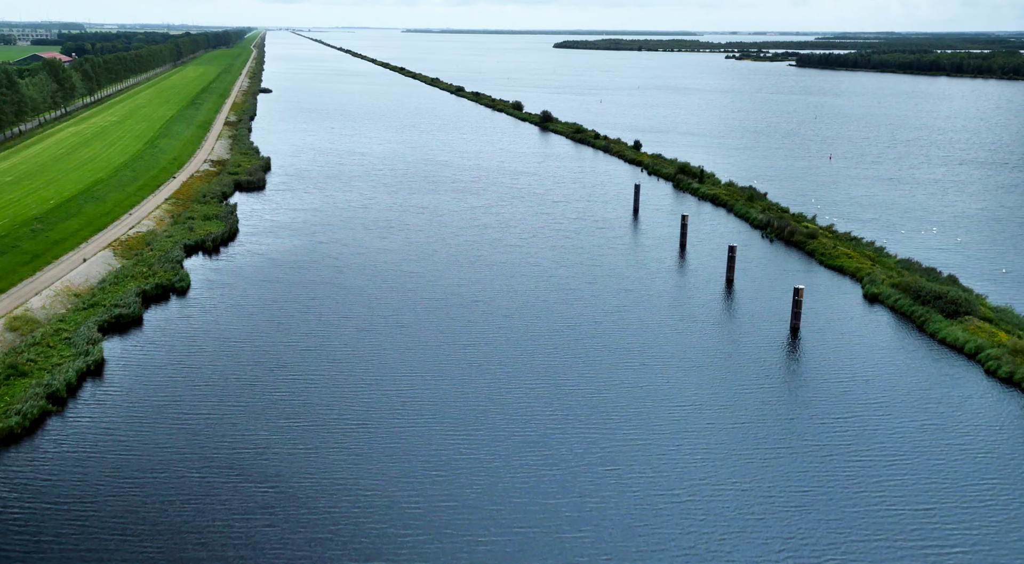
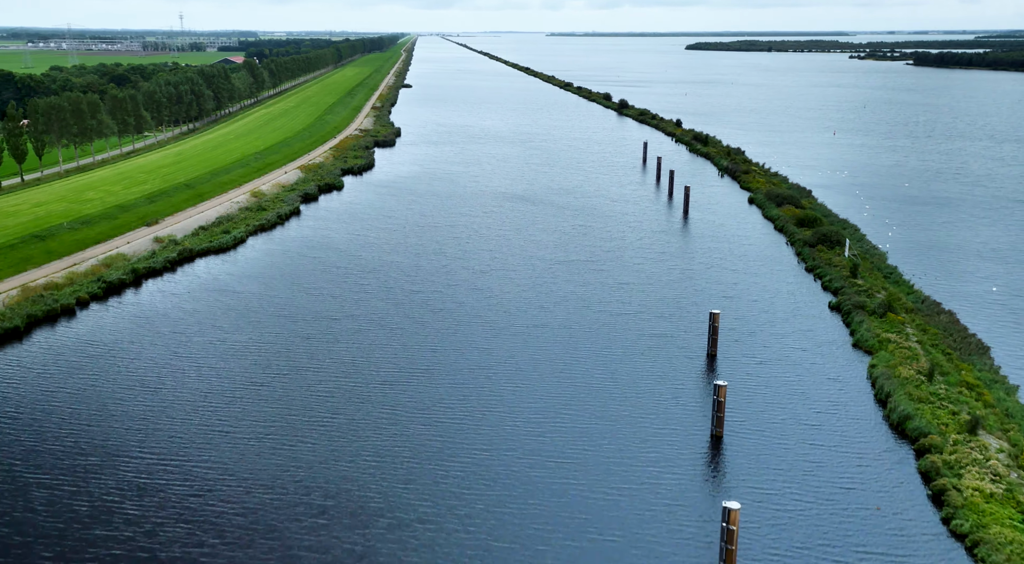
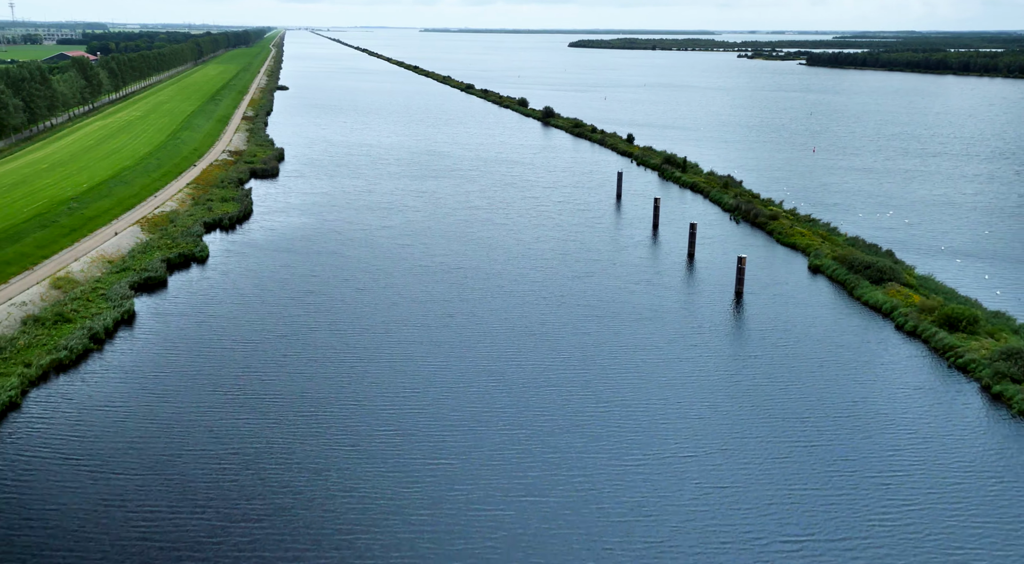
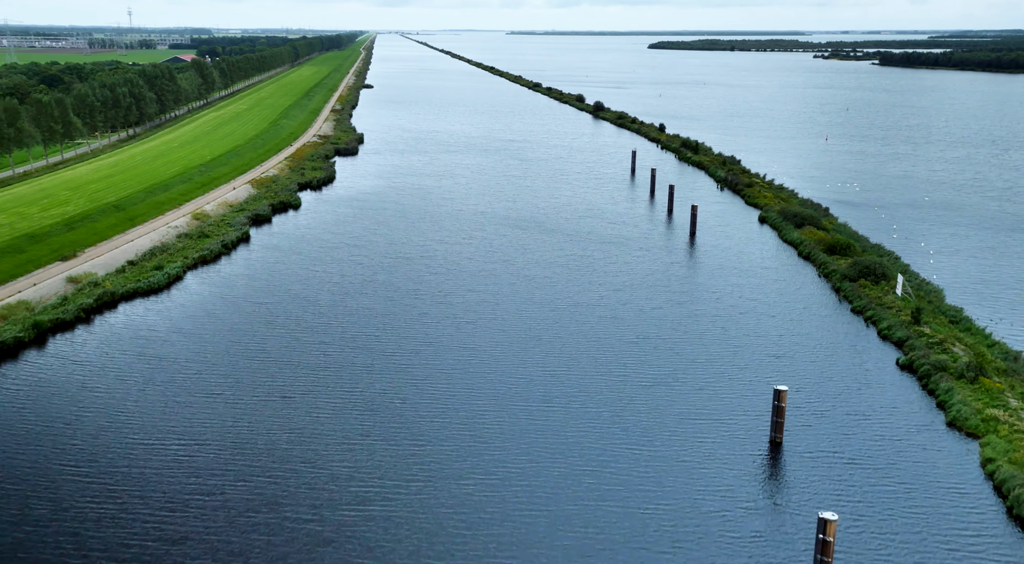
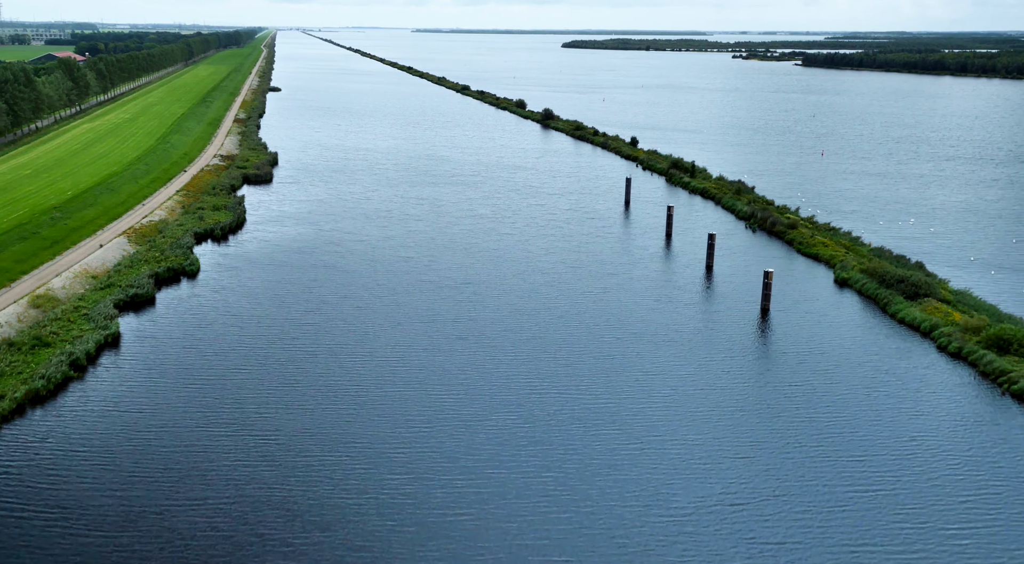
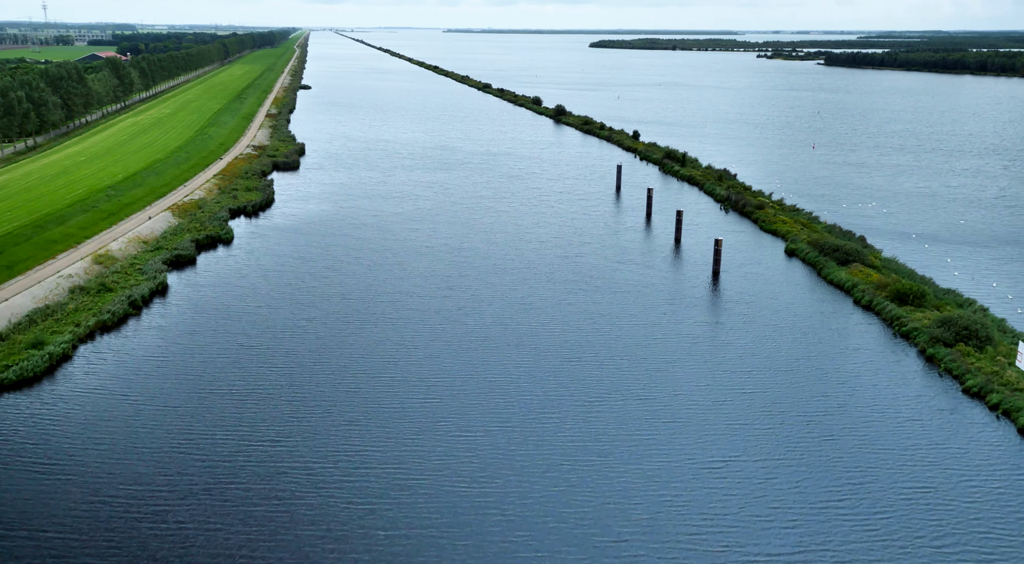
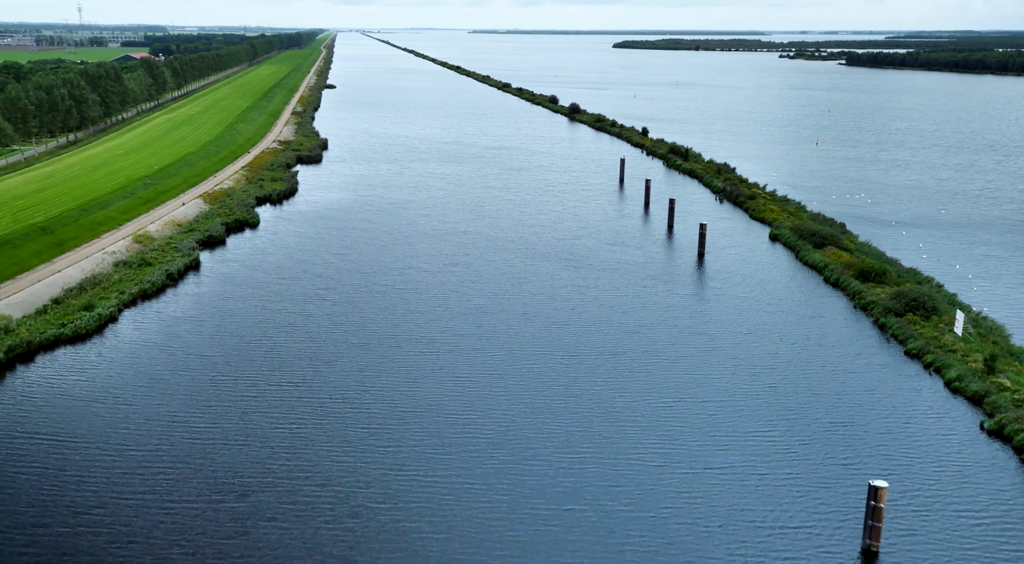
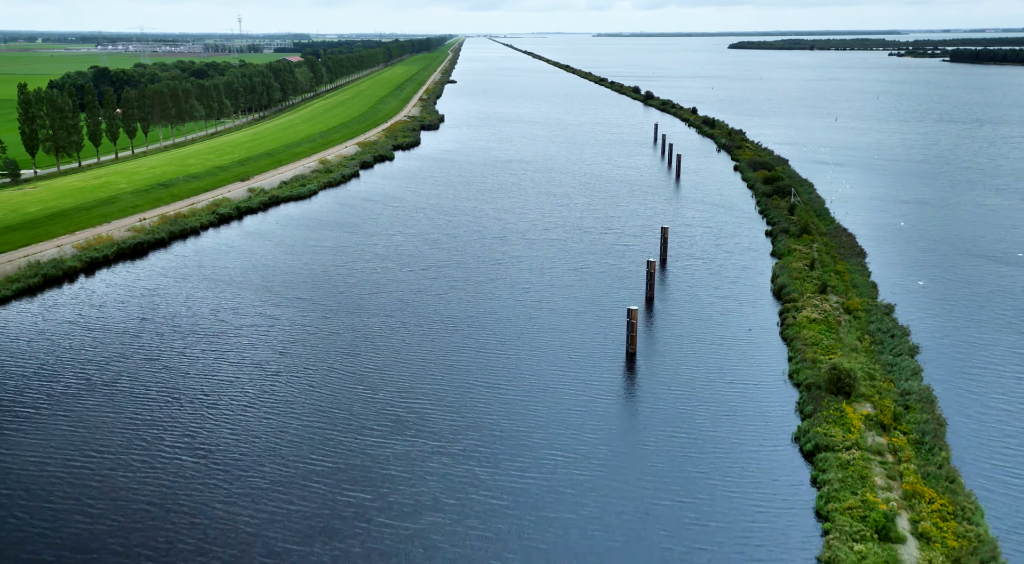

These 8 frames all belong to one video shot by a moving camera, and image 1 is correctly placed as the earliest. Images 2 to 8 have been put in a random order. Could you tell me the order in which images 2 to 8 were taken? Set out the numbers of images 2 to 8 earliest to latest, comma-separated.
5, 3, 6, 7, 4, 2, 8
